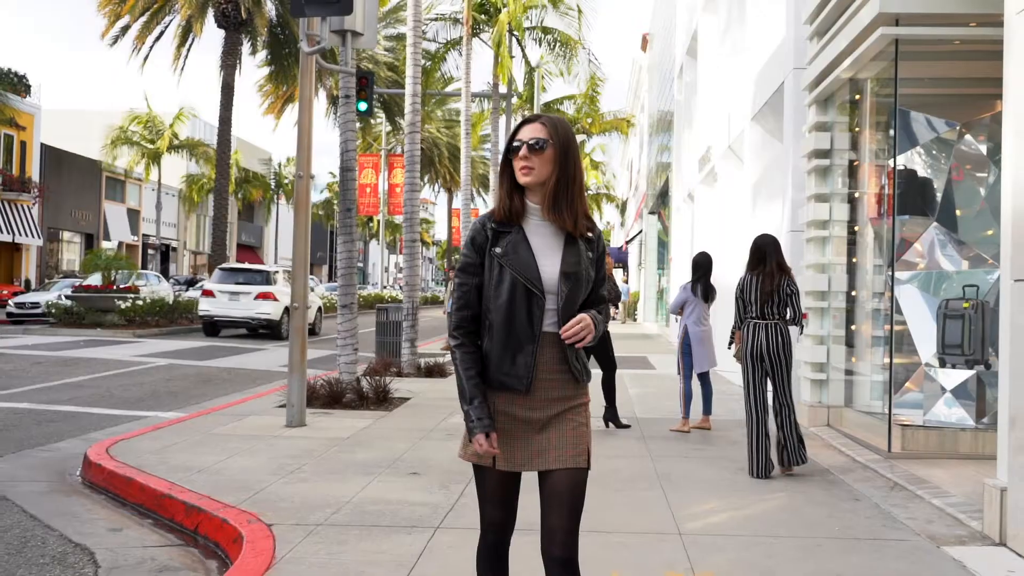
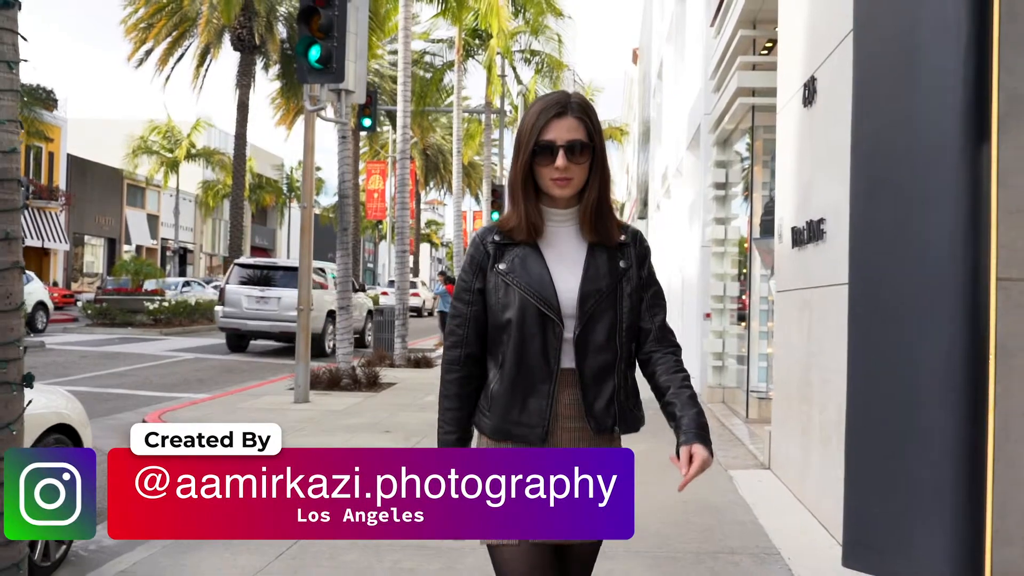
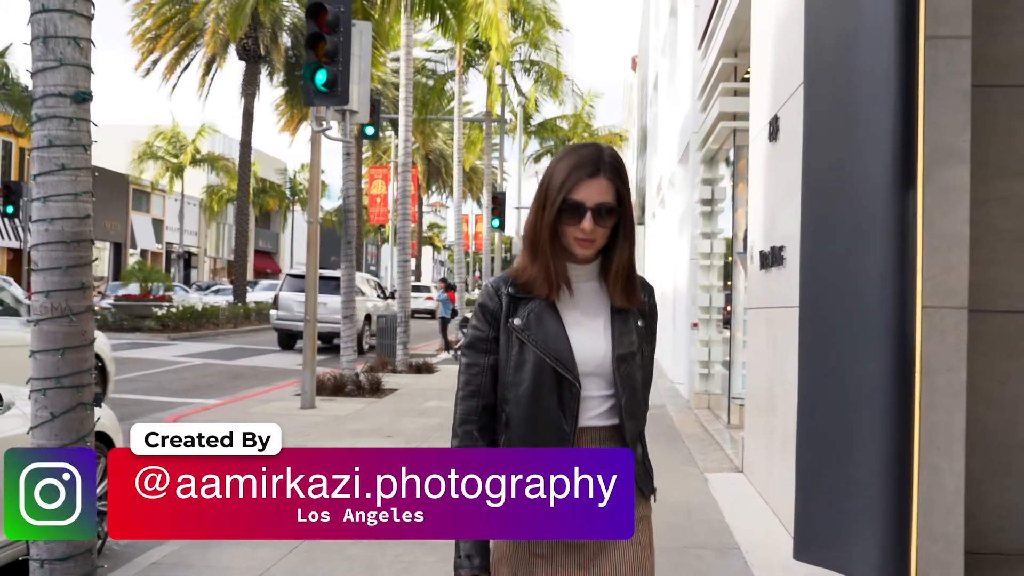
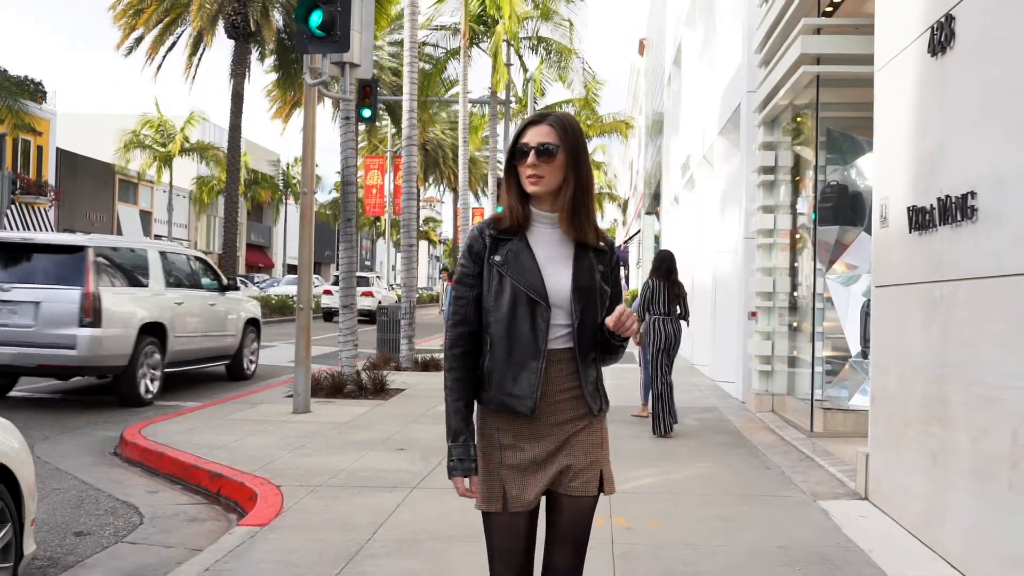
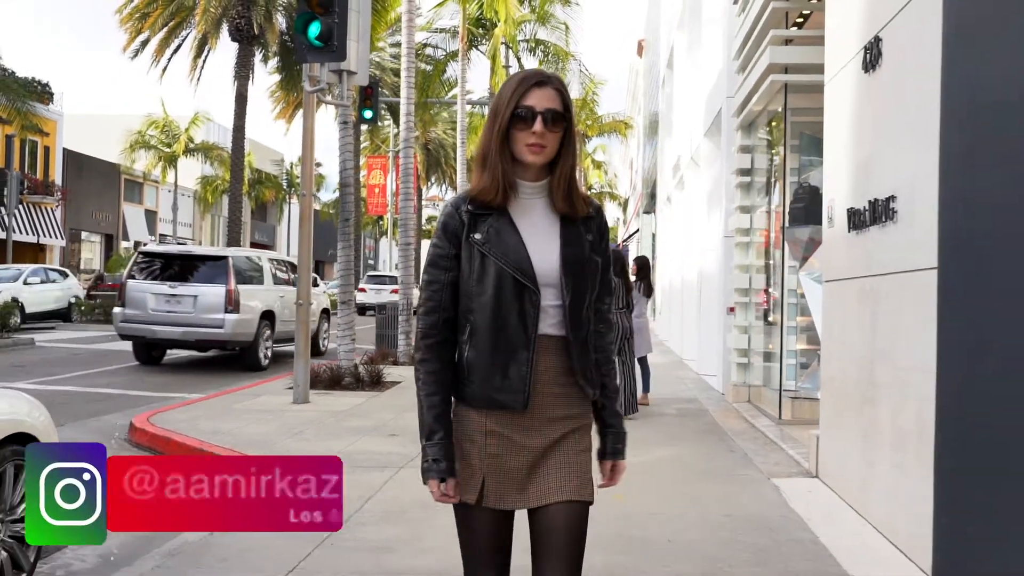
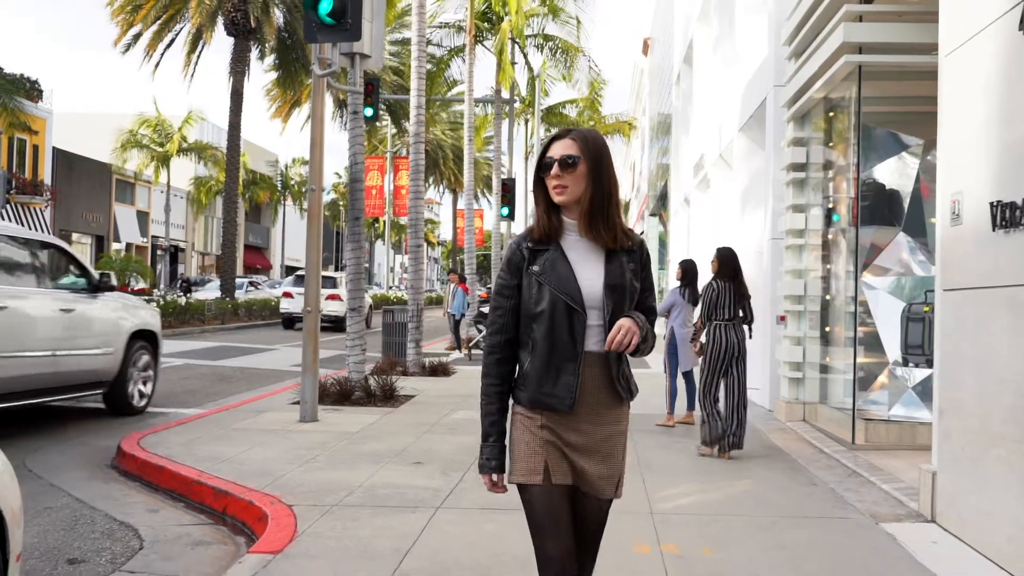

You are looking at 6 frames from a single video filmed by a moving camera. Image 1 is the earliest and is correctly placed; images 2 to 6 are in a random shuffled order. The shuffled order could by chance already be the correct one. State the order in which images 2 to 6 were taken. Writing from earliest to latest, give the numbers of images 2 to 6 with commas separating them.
6, 4, 5, 2, 3
